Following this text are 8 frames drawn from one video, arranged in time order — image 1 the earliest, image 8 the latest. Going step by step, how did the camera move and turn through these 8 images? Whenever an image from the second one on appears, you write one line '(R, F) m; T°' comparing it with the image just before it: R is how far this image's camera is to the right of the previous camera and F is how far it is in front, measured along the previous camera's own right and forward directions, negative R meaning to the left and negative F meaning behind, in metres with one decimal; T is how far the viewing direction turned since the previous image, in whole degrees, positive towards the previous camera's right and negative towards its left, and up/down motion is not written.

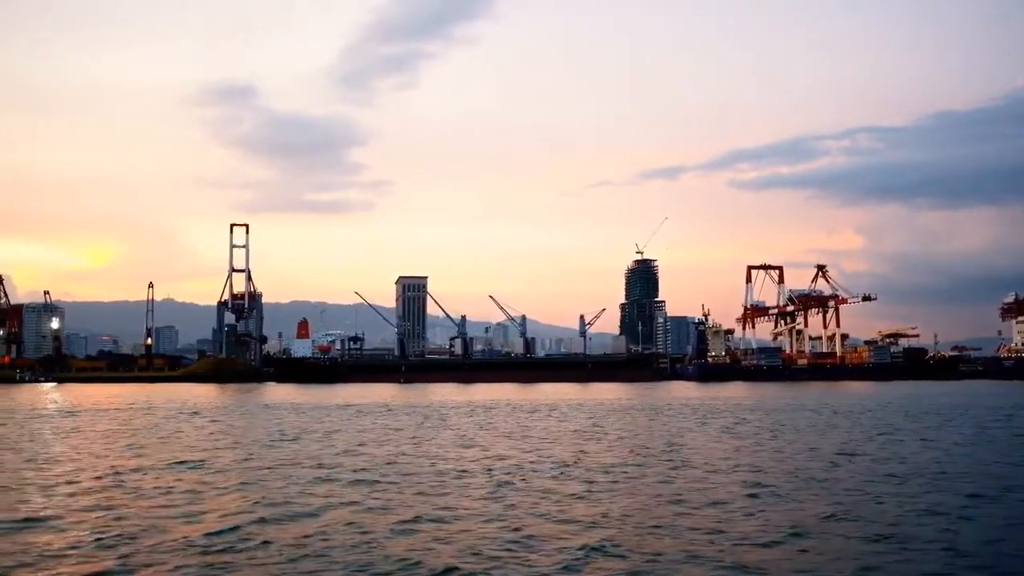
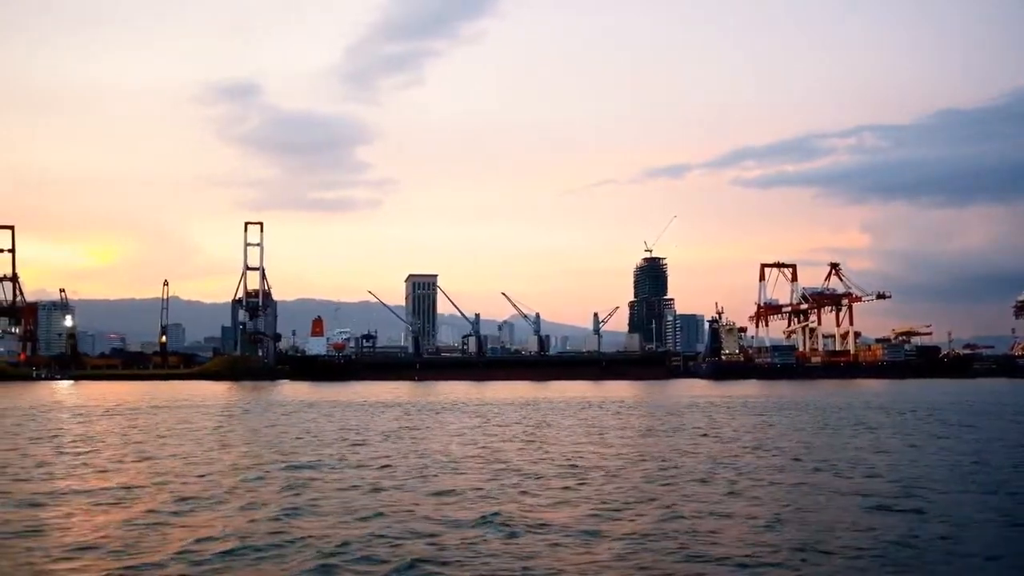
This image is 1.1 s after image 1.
(-0.7, 0.0) m; 0°
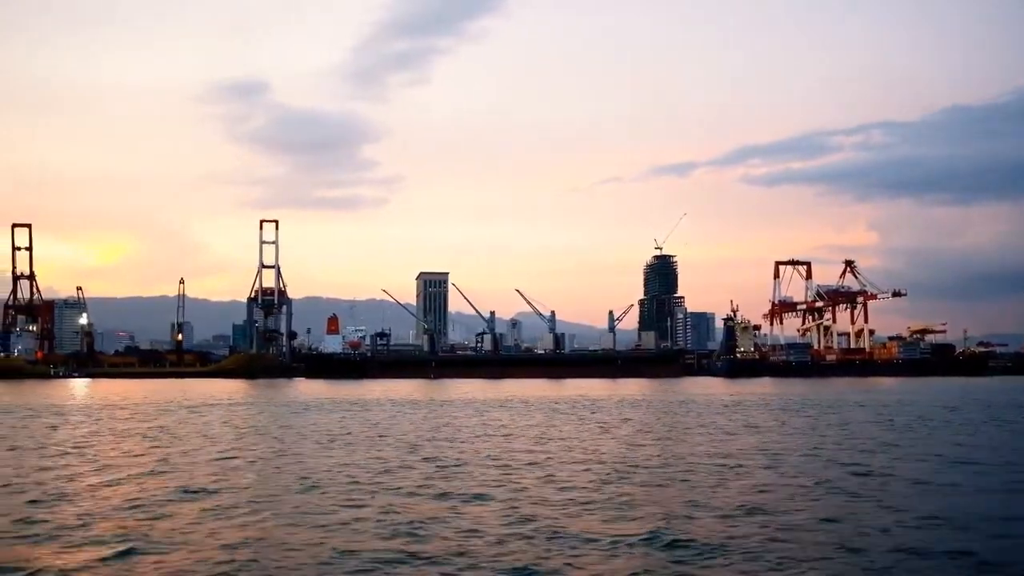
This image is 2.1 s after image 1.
(-0.7, 0.0) m; 0°
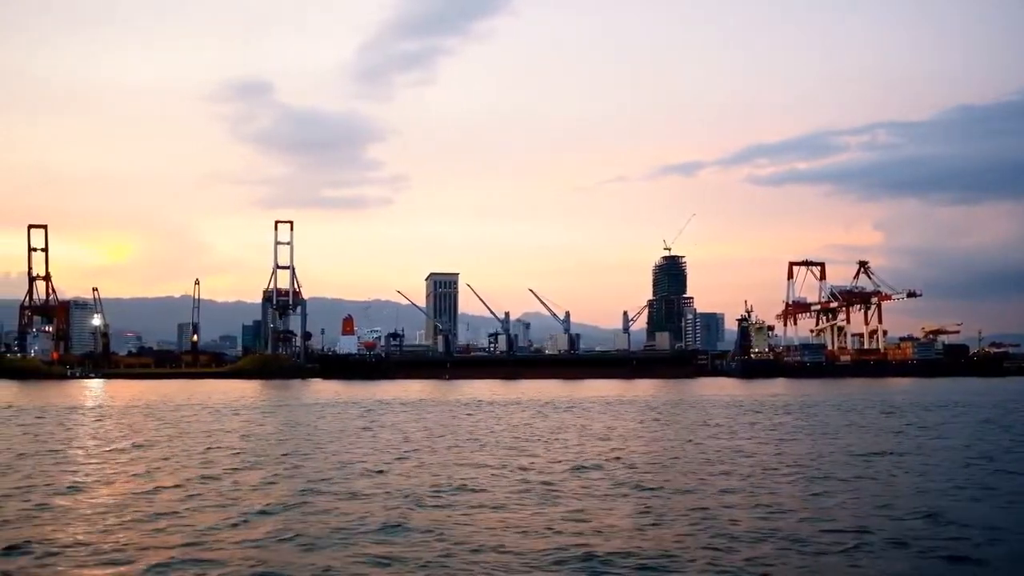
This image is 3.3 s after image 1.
(-0.7, 0.0) m; 0°
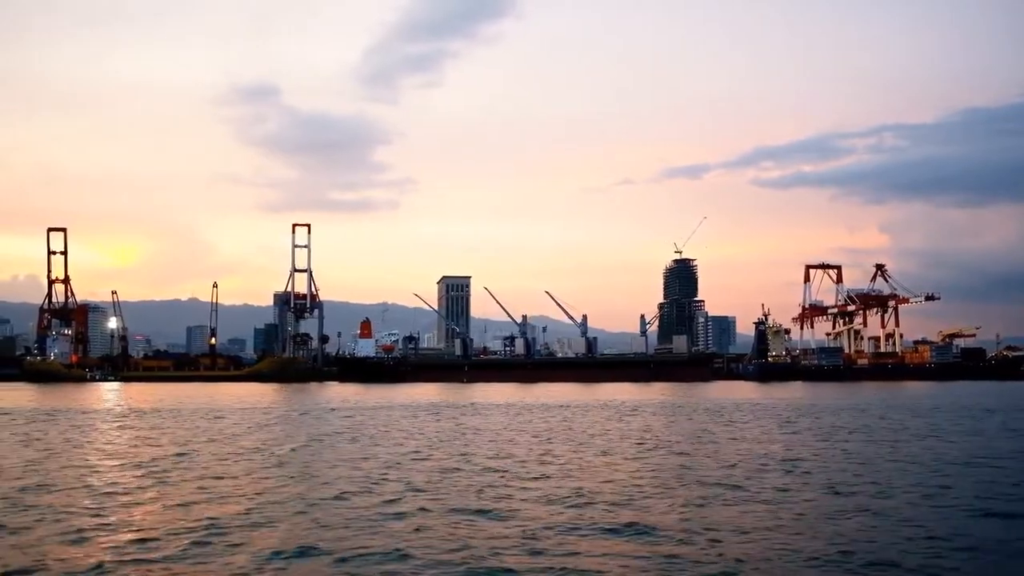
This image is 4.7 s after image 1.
(-0.9, 0.0) m; 0°
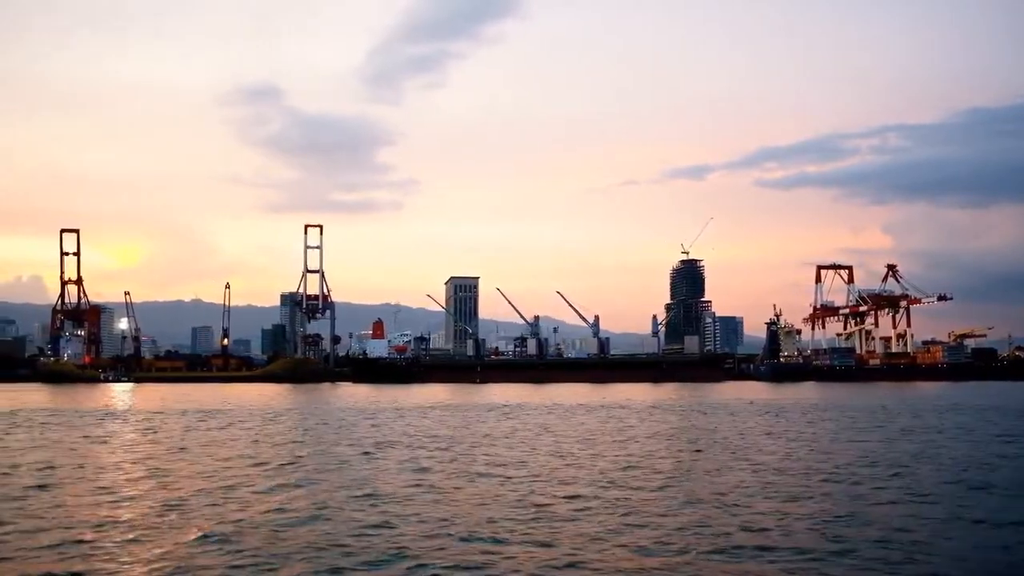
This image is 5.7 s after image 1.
(-0.7, 0.0) m; 0°
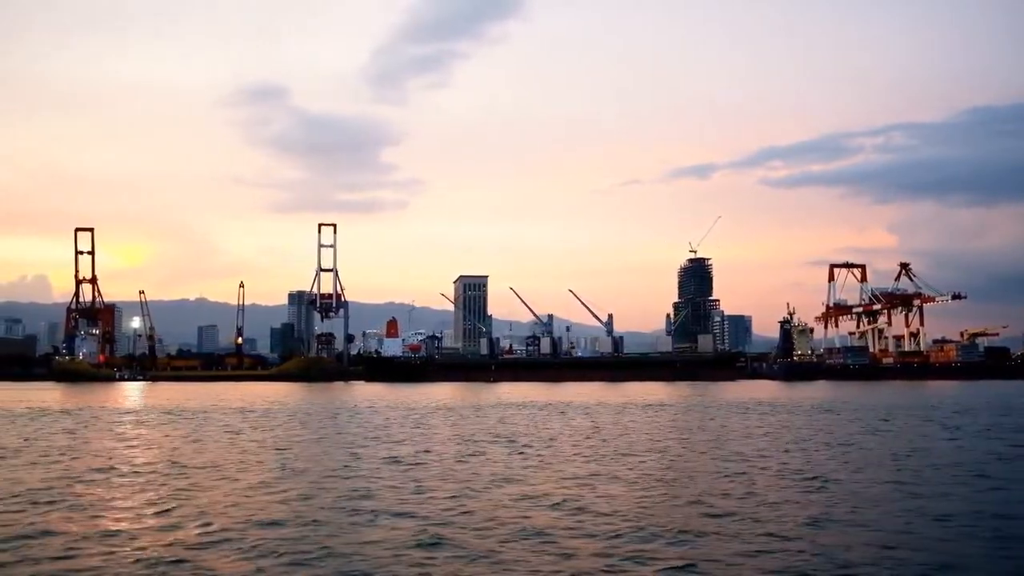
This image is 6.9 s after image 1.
(-0.7, 0.0) m; 0°
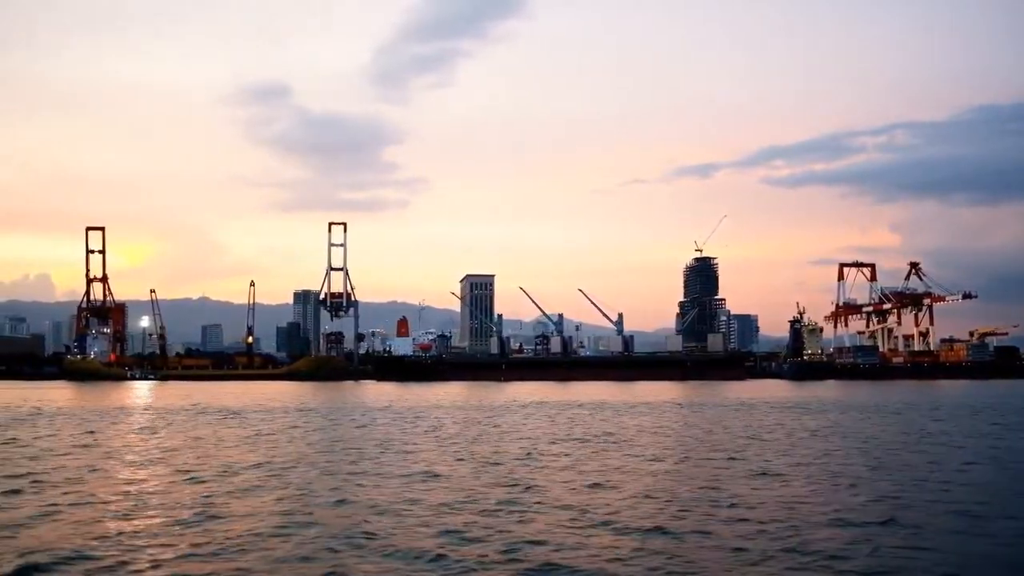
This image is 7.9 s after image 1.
(-0.6, 0.0) m; 0°
